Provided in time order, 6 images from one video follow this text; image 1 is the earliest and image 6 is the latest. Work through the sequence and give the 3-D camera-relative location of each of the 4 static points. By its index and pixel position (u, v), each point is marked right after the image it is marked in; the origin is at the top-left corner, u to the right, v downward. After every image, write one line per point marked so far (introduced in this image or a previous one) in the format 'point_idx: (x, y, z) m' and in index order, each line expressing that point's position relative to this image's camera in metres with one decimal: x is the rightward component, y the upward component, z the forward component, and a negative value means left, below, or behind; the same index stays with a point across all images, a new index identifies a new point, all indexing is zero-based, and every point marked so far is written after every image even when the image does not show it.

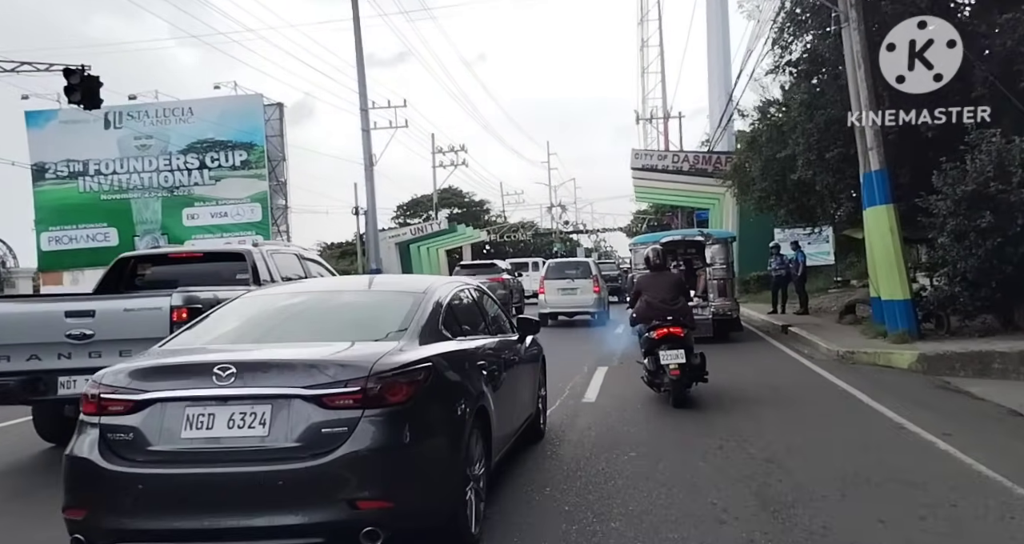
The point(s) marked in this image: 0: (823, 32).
0: (+6.3, +4.9, +14.6) m
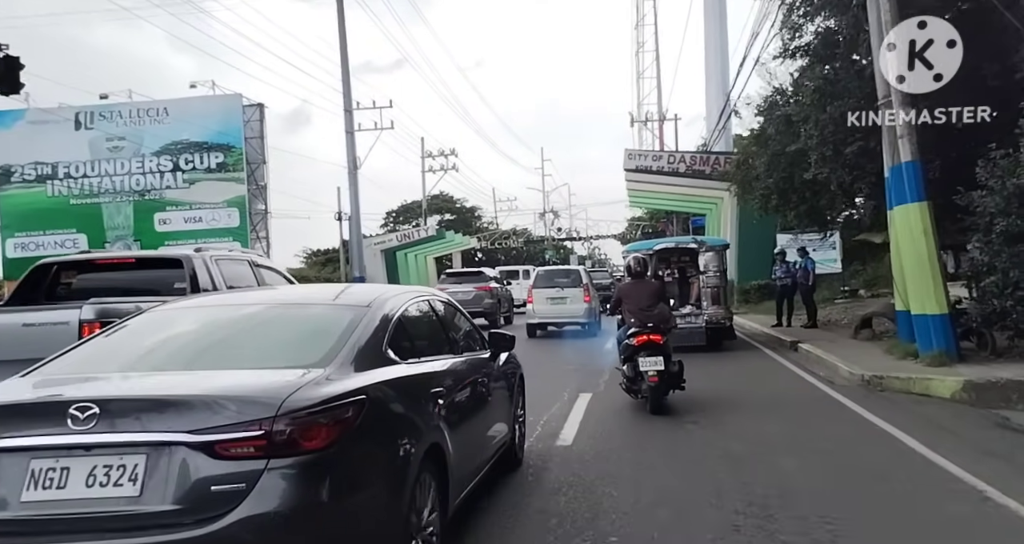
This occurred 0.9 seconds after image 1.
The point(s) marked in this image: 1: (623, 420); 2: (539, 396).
0: (+5.9, +4.8, +13.4) m
1: (+1.6, -2.3, +11.1) m
2: (+0.5, -2.2, +13.2) m
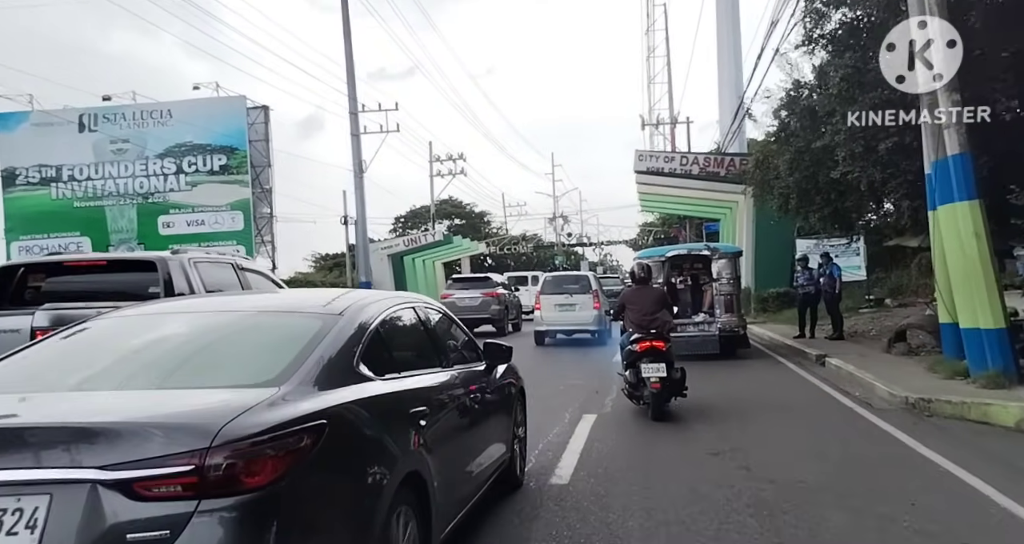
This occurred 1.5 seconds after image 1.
0: (+6.0, +4.6, +12.5) m
1: (+1.6, -2.4, +10.2) m
2: (+0.5, -2.3, +12.4) m
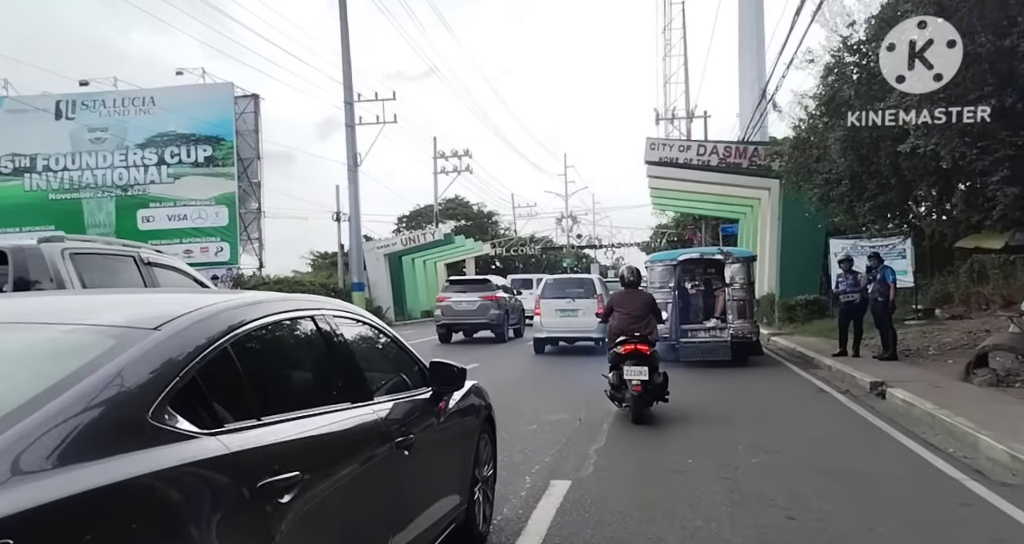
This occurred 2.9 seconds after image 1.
0: (+5.8, +4.6, +10.2) m
1: (+1.3, -2.4, +8.0) m
2: (+0.2, -2.3, +10.1) m
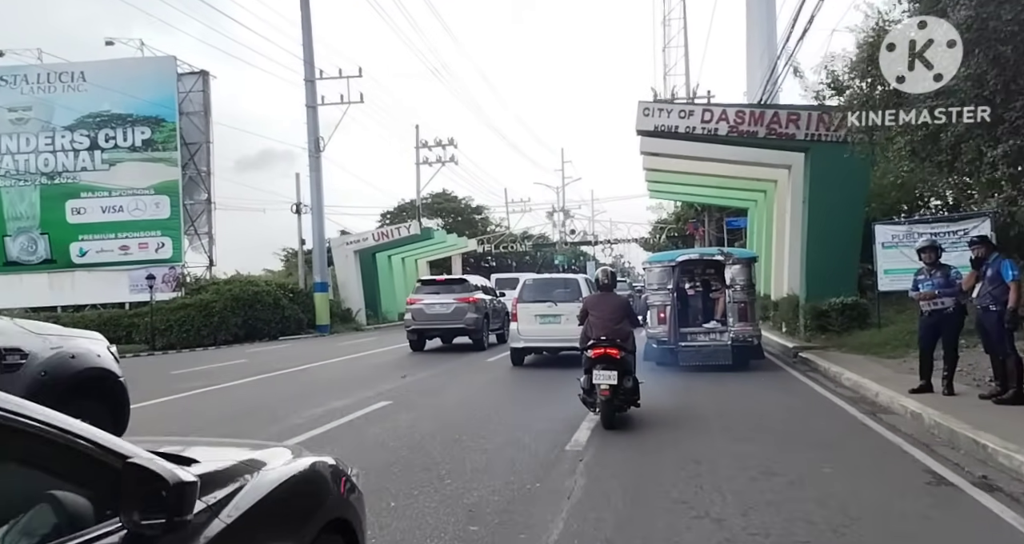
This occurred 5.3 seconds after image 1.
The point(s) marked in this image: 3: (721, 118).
0: (+4.9, +4.6, +6.5) m
1: (+0.5, -2.3, +4.4) m
2: (-0.6, -2.3, +6.5) m
3: (+5.3, +3.6, +18.6) m
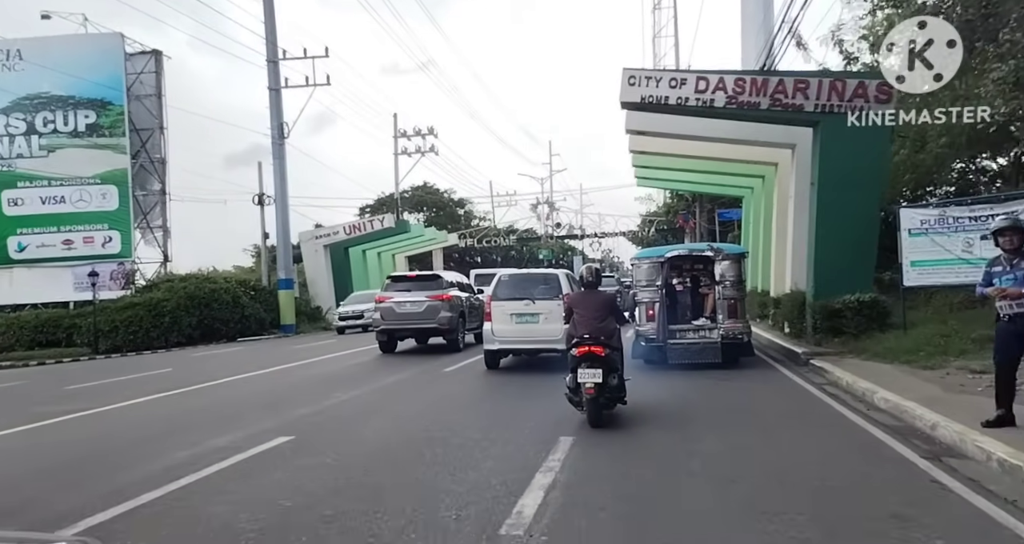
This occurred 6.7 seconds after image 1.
0: (+4.4, +4.7, +4.6) m
1: (0.0, -2.3, +2.4) m
2: (-1.1, -2.2, +4.5) m
3: (+4.6, +3.8, +16.7) m
